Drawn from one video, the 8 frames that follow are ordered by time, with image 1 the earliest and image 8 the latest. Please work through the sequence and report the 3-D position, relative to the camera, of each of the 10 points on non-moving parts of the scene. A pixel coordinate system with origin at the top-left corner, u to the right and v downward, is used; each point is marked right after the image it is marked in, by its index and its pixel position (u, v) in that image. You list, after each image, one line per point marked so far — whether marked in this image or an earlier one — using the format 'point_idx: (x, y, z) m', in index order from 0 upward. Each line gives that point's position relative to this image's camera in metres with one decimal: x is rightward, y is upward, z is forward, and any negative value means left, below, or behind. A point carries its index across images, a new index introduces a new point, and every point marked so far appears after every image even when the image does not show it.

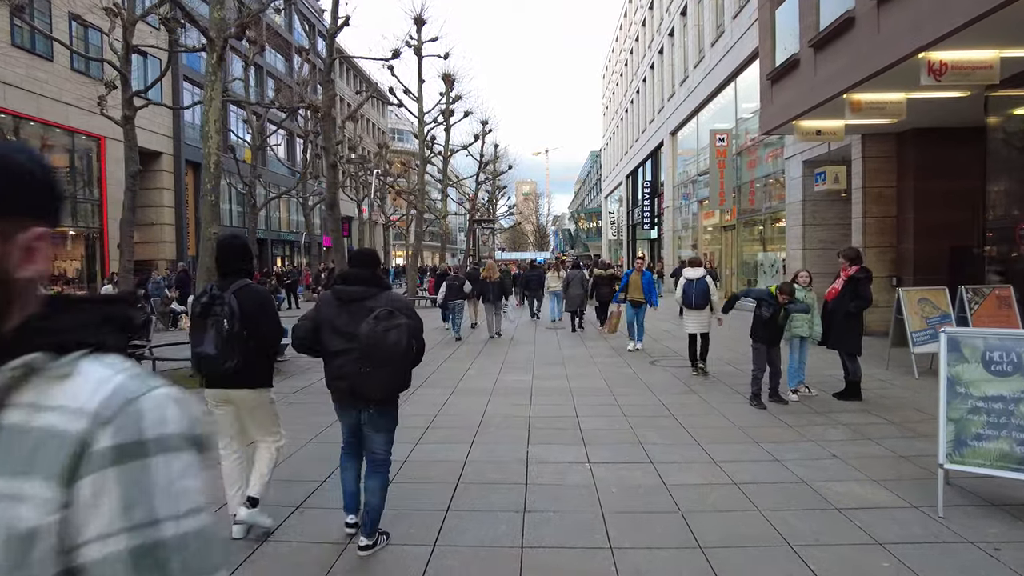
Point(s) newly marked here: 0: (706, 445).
0: (+1.5, -1.3, +5.3) m
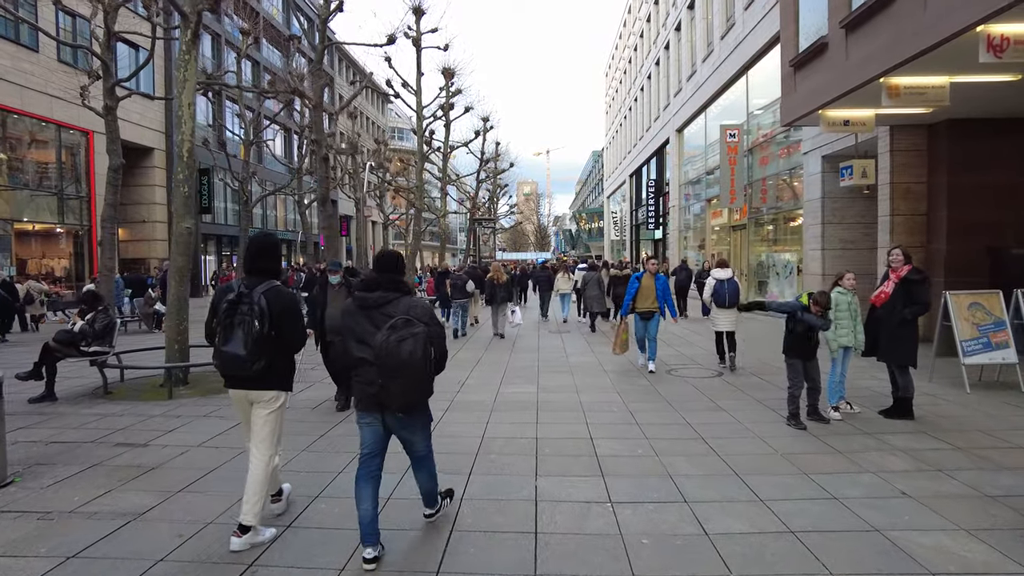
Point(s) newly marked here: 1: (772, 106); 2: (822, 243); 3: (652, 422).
0: (+1.6, -1.3, +4.5) m
1: (+7.6, +5.3, +19.4) m
2: (+6.7, +1.0, +14.3) m
3: (+1.3, -1.2, +6.0) m
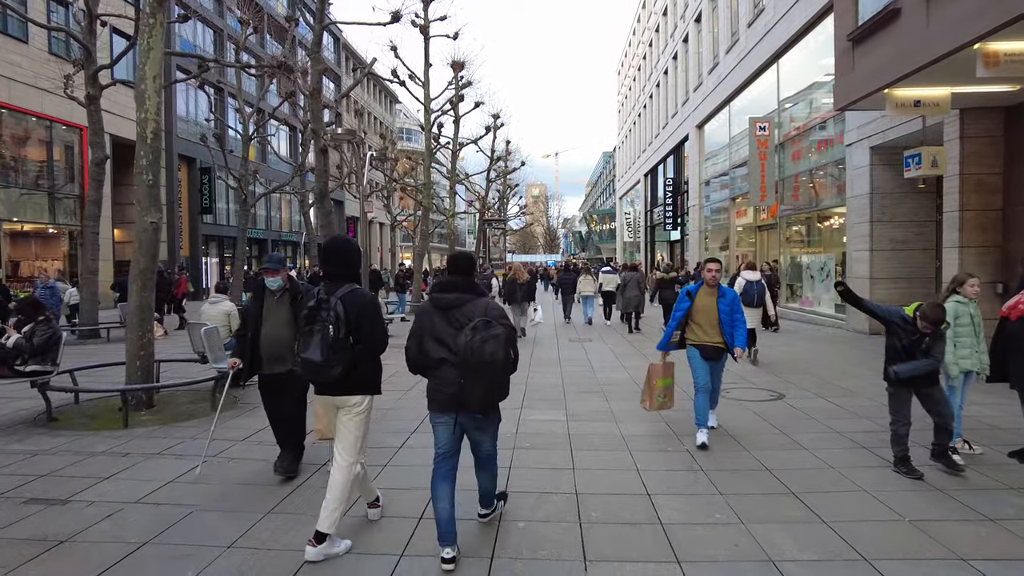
0: (+1.8, -1.3, +3.2) m
1: (+8.0, +5.2, +18.0) m
2: (+7.0, +0.9, +12.9) m
3: (+1.5, -1.3, +4.7) m
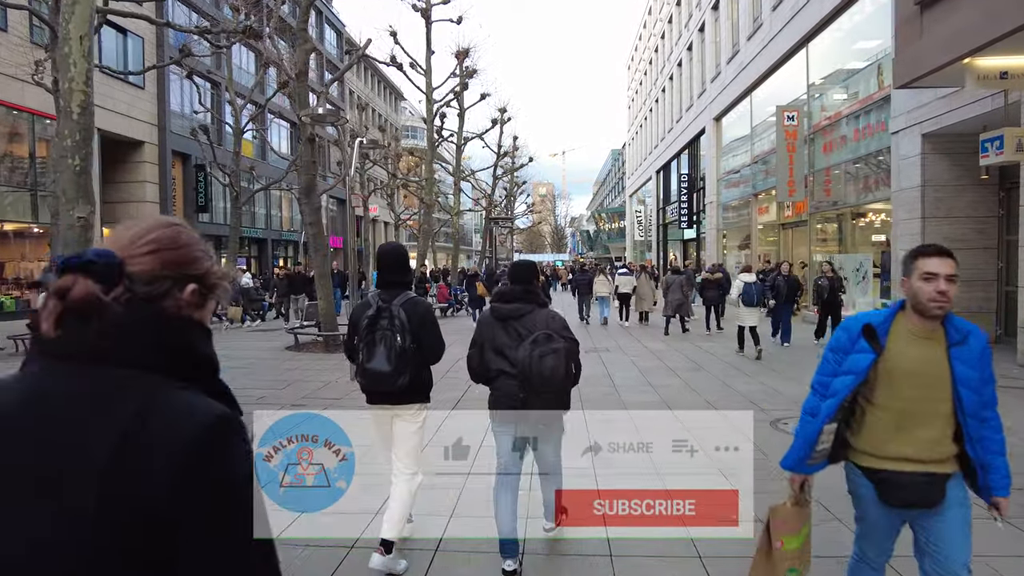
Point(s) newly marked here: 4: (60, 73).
0: (+1.8, -1.4, +1.8) m
1: (+8.2, +5.2, +16.6) m
2: (+7.2, +0.8, +11.5) m
3: (+1.6, -1.4, +3.4) m
4: (-3.8, +1.8, +5.6) m
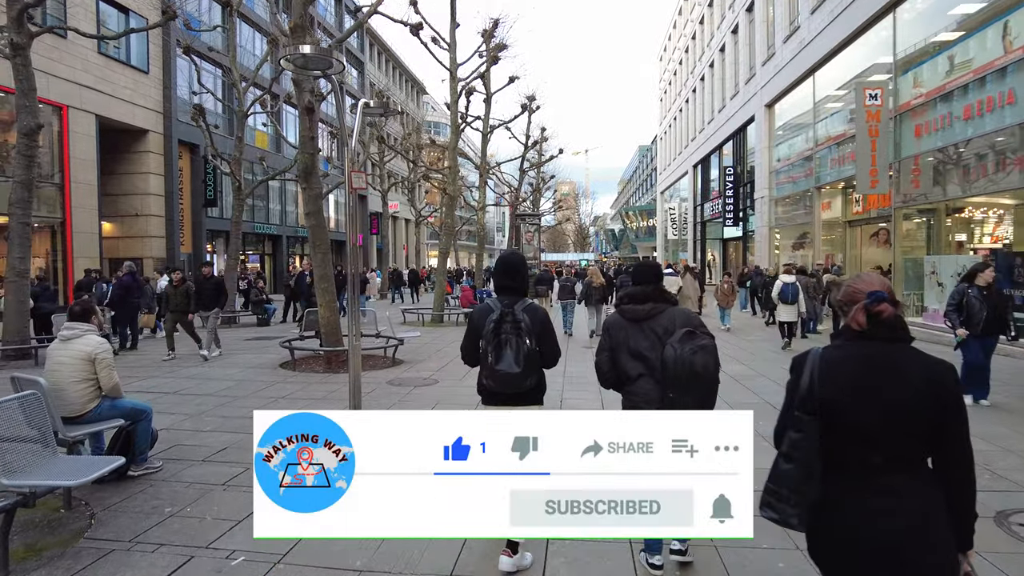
0: (+2.1, -1.5, -0.5) m
1: (+9.0, +5.0, +14.1) m
2: (+7.8, +0.7, +9.0) m
3: (+1.9, -1.5, +1.1) m
4: (-3.4, +1.7, +3.4) m
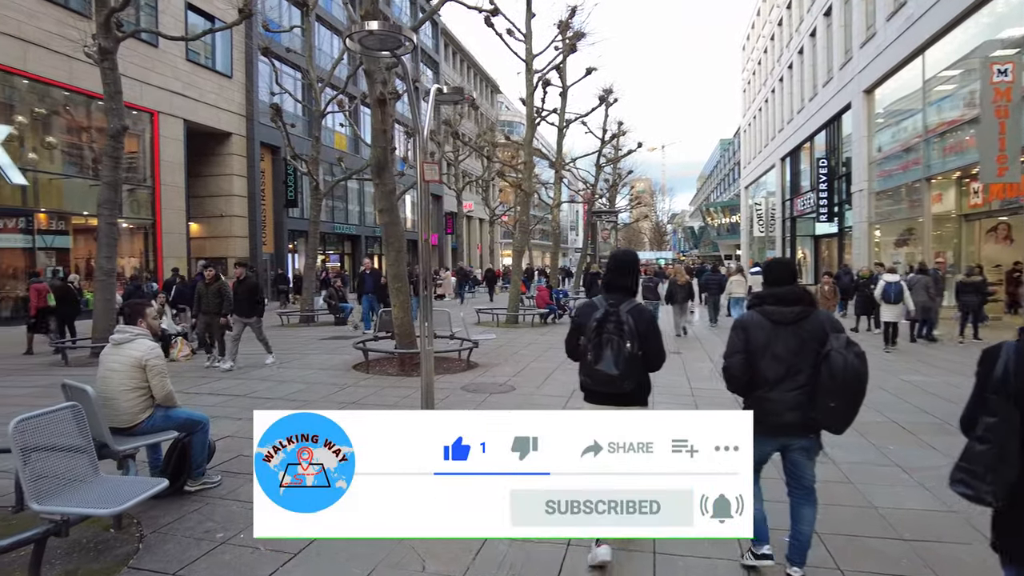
0: (+2.1, -1.6, -1.4) m
1: (+10.5, +5.0, +12.4) m
2: (+8.8, +0.7, +7.5) m
3: (+2.1, -1.5, +0.2) m
4: (-2.9, +1.7, +3.1) m
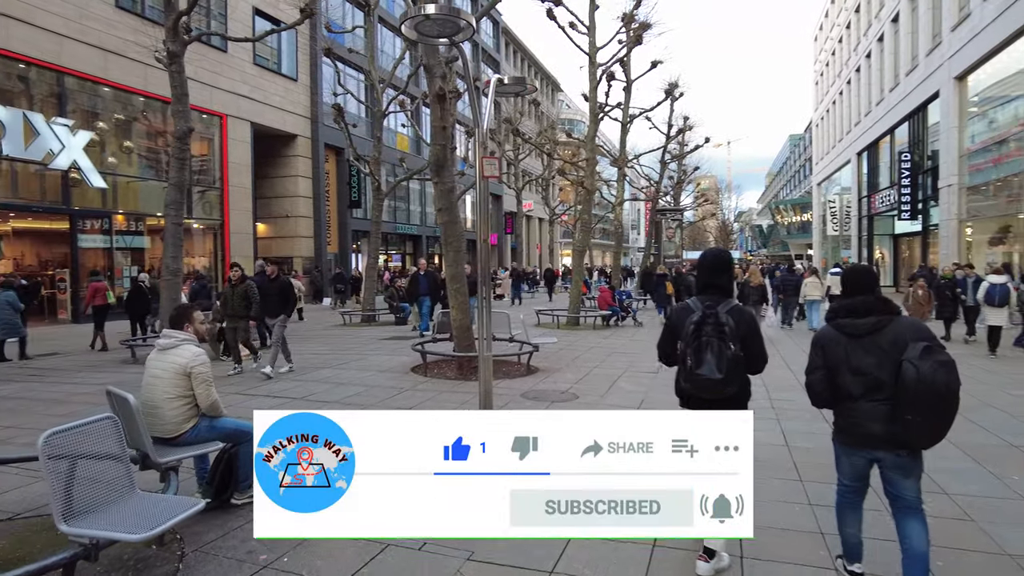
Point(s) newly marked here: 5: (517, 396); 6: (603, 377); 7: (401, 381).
0: (+2.0, -1.6, -2.0) m
1: (+11.6, +4.9, +11.0) m
2: (+9.4, +0.6, +6.3) m
3: (+2.1, -1.5, -0.4) m
4: (-2.6, +1.7, +3.0) m
5: (+0.1, -1.3, +7.9) m
6: (+1.2, -1.2, +8.9) m
7: (-1.5, -1.3, +9.2) m
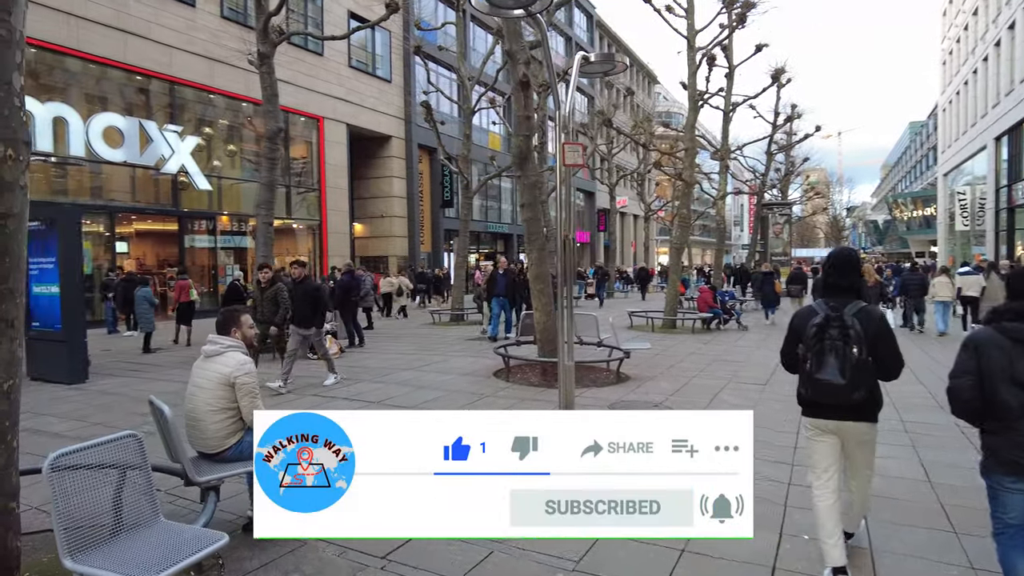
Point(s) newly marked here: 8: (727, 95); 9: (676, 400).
0: (+1.5, -1.6, -2.8) m
1: (+12.9, +4.9, +8.6) m
2: (+10.0, +0.5, +4.3) m
3: (+1.8, -1.6, -1.2) m
4: (-2.3, +1.7, +2.7) m
5: (+1.0, -1.3, +7.2) m
6: (+2.3, -1.2, +8.1) m
7: (-0.4, -1.3, +8.7) m
8: (+6.3, +5.8, +19.8) m
9: (+1.8, -1.2, +7.5) m
